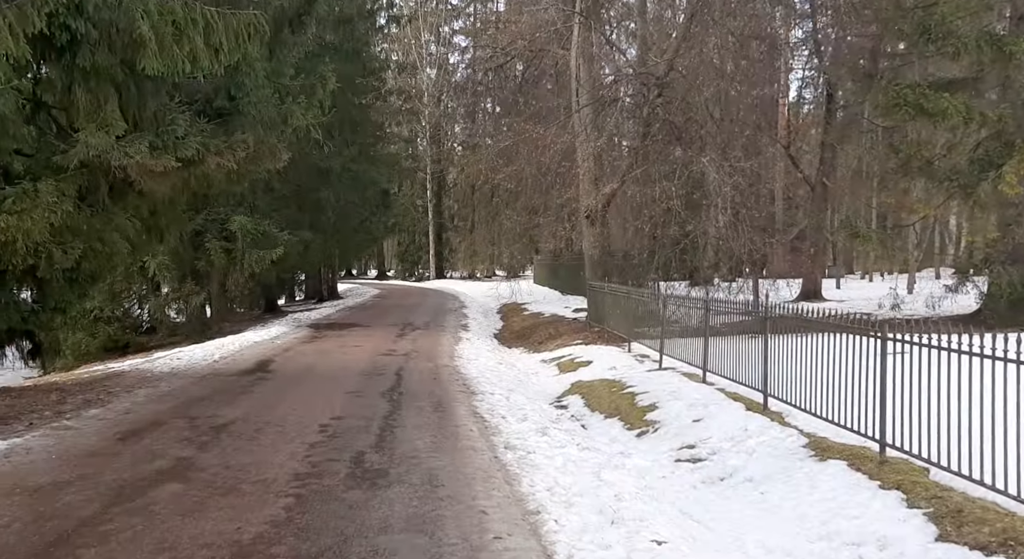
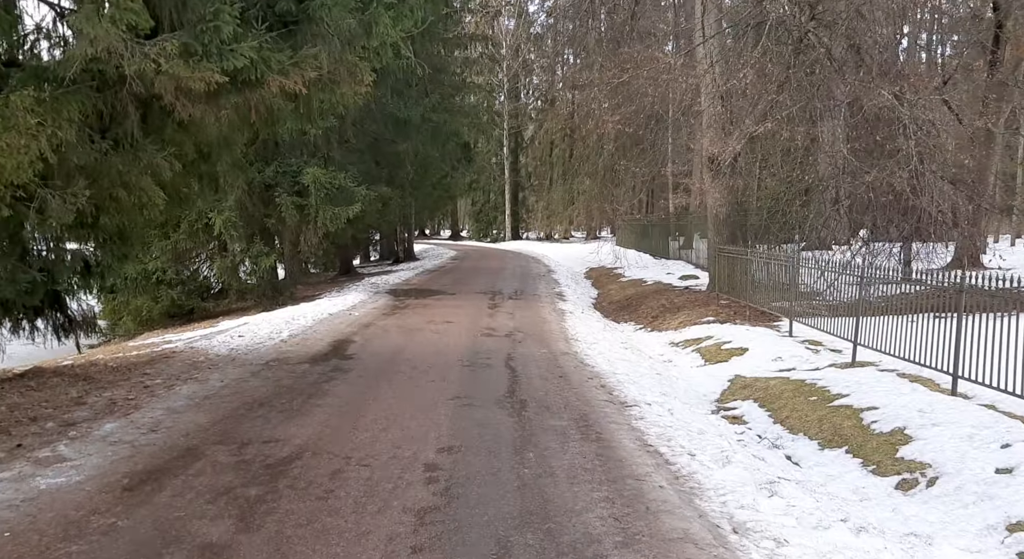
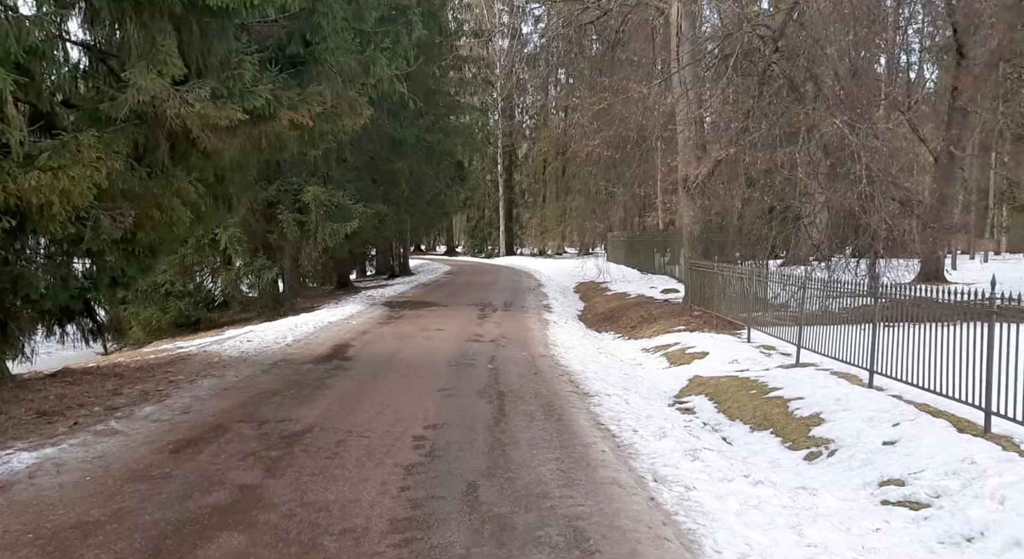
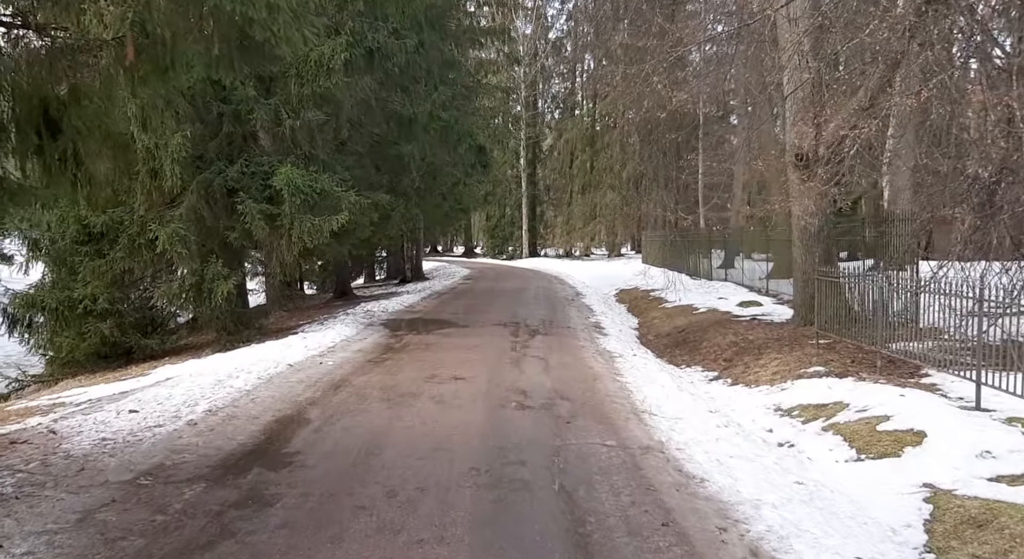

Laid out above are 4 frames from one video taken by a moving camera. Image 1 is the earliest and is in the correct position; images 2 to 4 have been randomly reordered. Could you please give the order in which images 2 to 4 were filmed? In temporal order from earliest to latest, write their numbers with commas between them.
3, 2, 4
